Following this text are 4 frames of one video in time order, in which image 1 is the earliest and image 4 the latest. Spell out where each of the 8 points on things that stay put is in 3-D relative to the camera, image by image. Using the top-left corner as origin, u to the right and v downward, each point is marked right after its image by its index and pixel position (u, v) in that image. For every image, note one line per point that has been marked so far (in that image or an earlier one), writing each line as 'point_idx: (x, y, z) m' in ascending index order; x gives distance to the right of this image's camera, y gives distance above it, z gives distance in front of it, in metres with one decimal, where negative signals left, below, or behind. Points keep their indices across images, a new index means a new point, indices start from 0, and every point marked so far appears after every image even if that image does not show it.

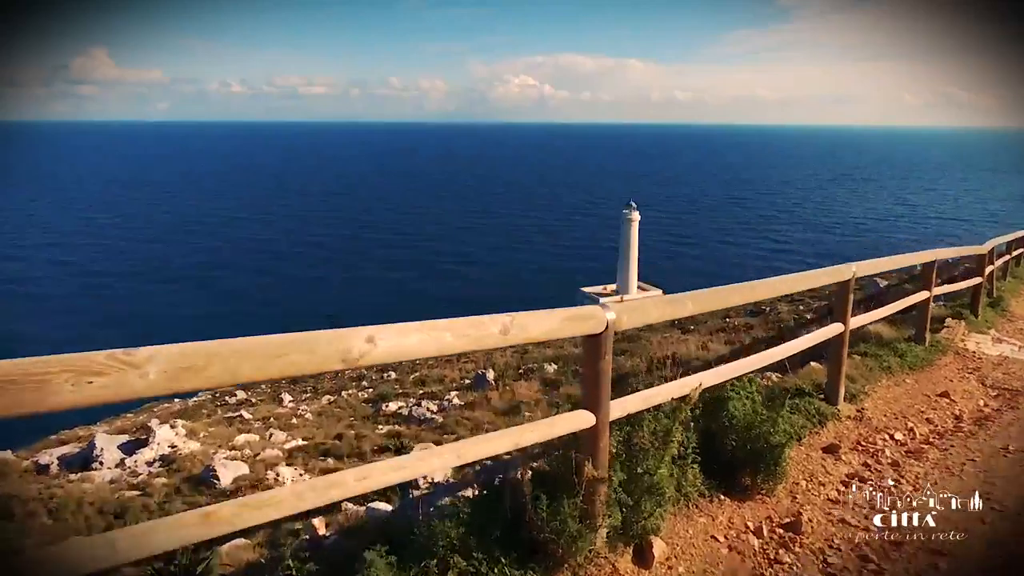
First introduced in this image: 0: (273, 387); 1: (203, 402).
0: (-7.4, -3.1, +19.5) m
1: (-9.6, -3.6, +19.5) m
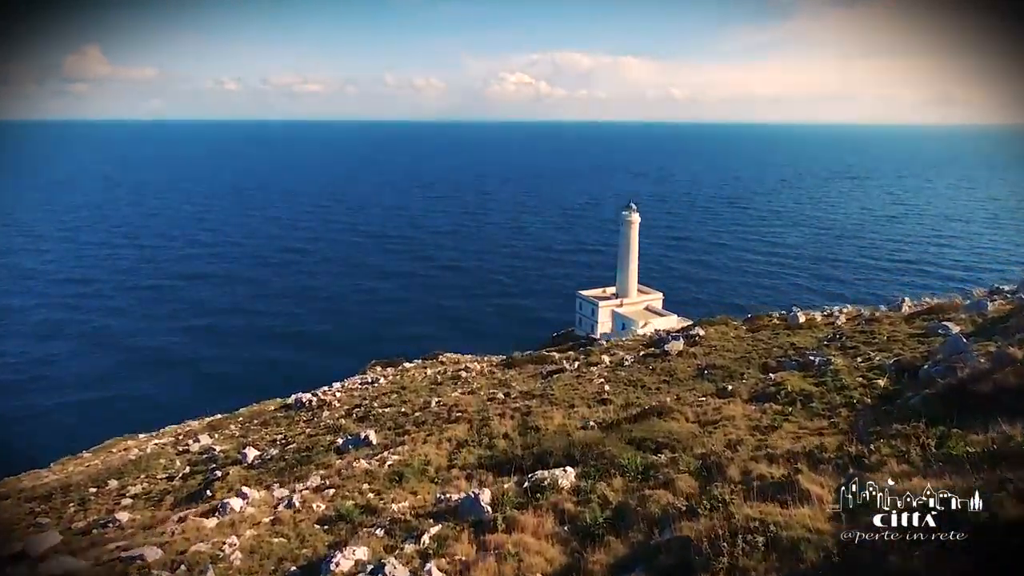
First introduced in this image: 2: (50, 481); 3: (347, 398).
0: (-7.4, -3.9, +17.4) m
1: (-9.6, -4.4, +17.4) m
2: (-12.2, -5.1, +16.7) m
3: (-4.7, -3.1, +18.1) m
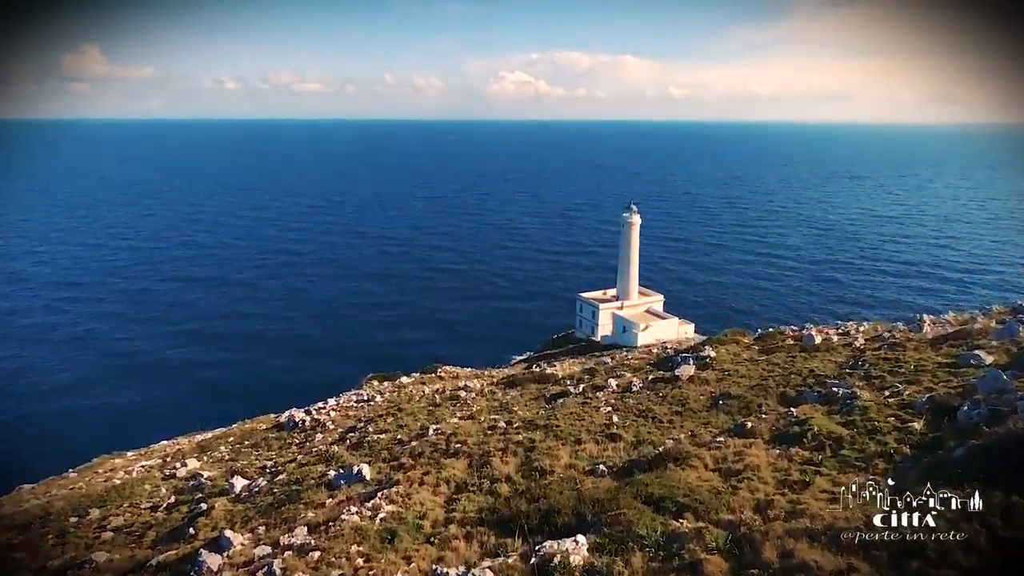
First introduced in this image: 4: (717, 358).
0: (-7.4, -4.3, +16.7) m
1: (-9.6, -4.8, +16.7) m
2: (-12.2, -5.5, +16.0) m
3: (-4.7, -3.6, +17.4) m
4: (+4.5, -1.6, +14.0) m
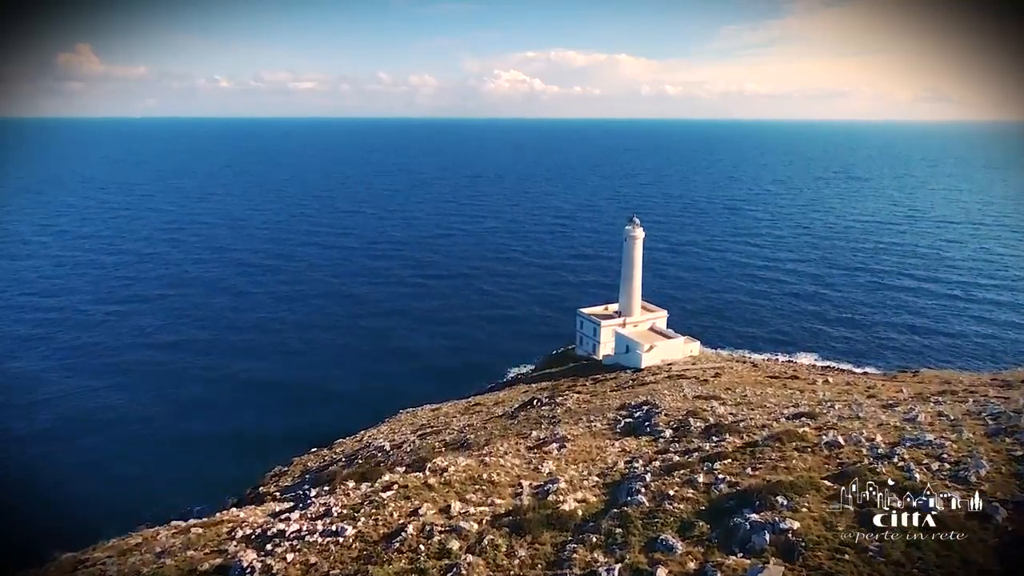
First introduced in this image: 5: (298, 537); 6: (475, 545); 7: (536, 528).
0: (-7.2, -6.8, +12.8) m
1: (-9.4, -7.3, +12.8) m
2: (-12.0, -8.0, +12.1) m
3: (-4.5, -6.0, +13.5) m
4: (+4.7, -4.0, +10.2) m
5: (-5.3, -6.1, +15.3) m
6: (-0.9, -5.2, +12.6) m
7: (+0.5, -5.0, +13.0) m
